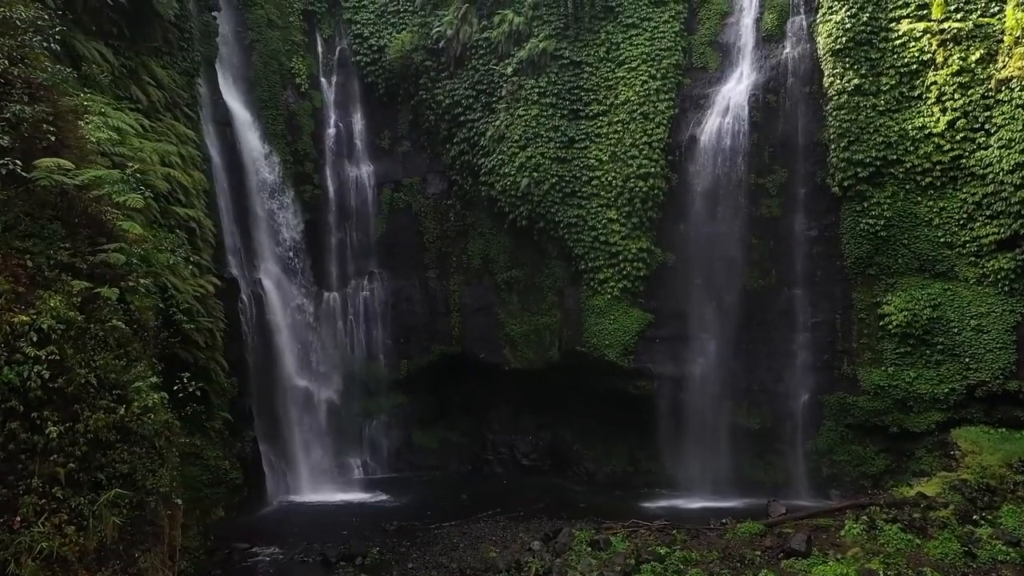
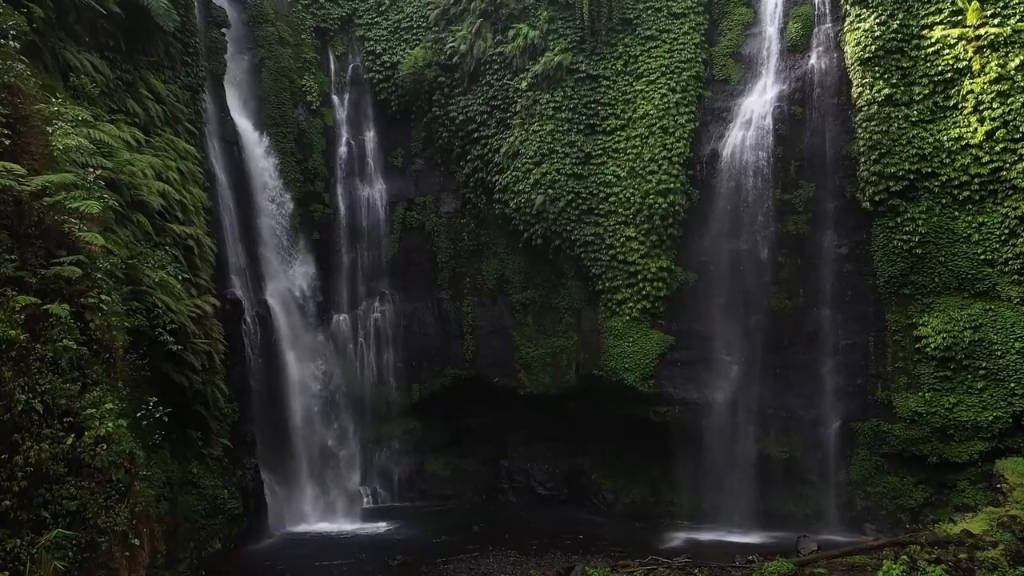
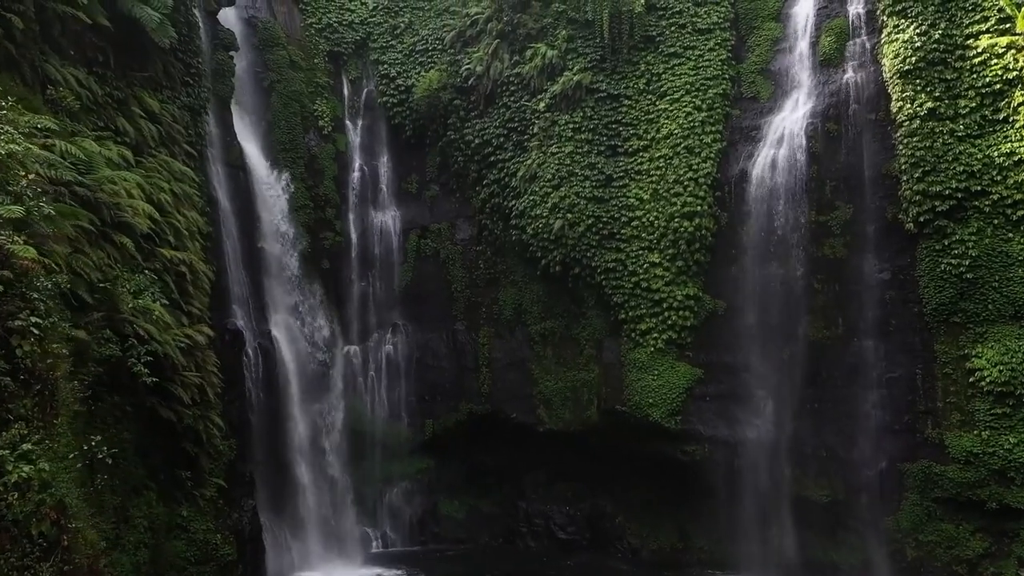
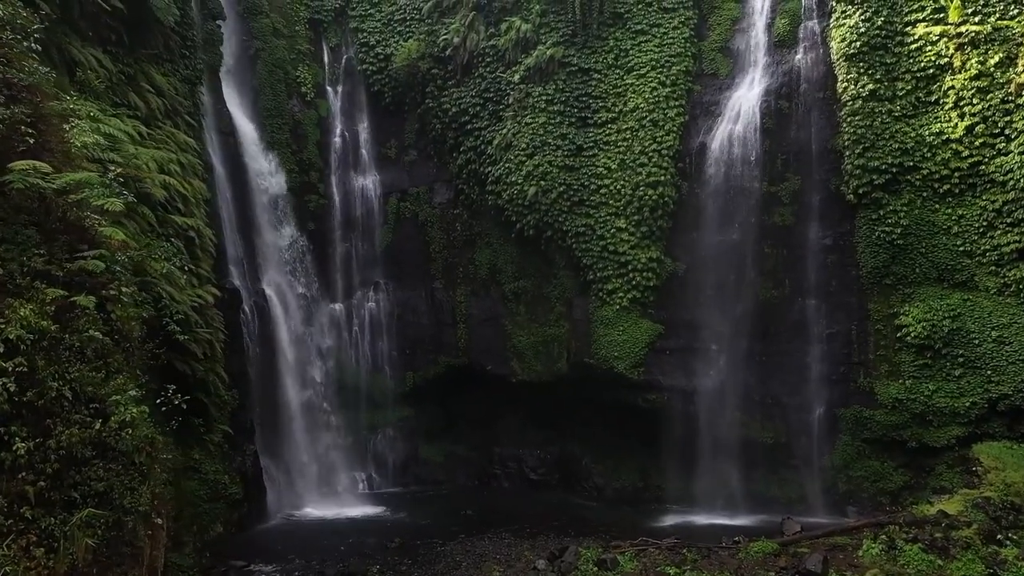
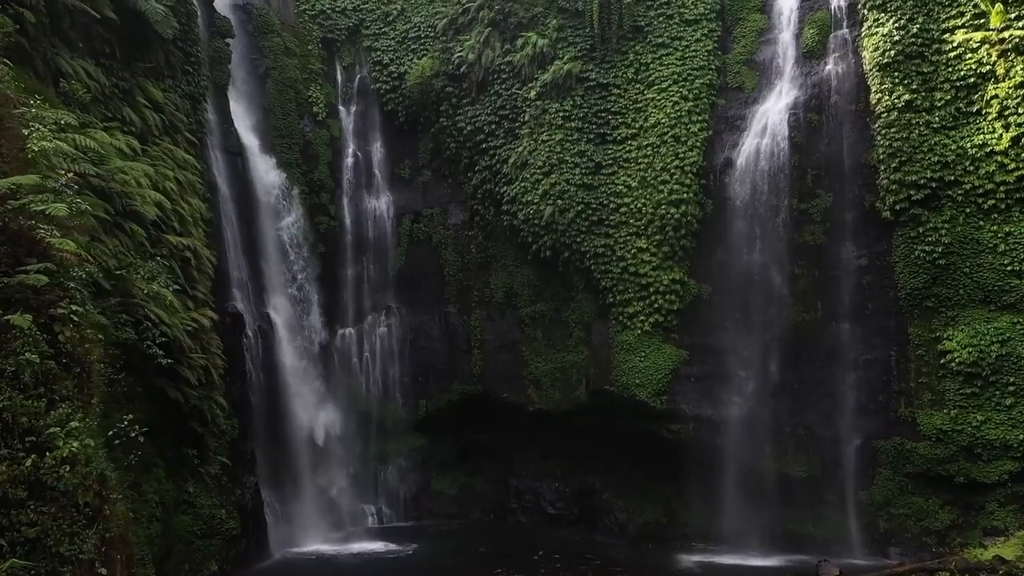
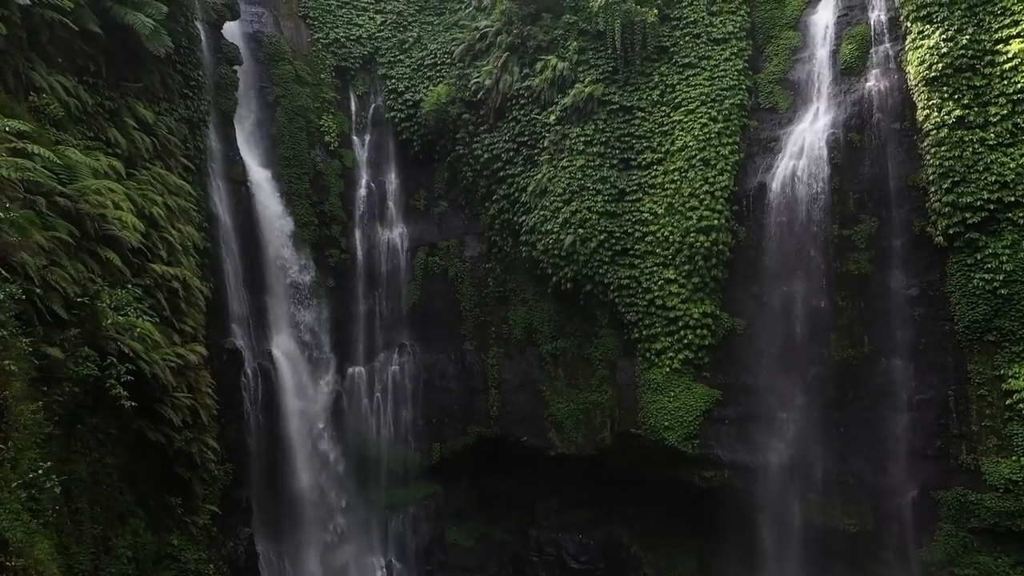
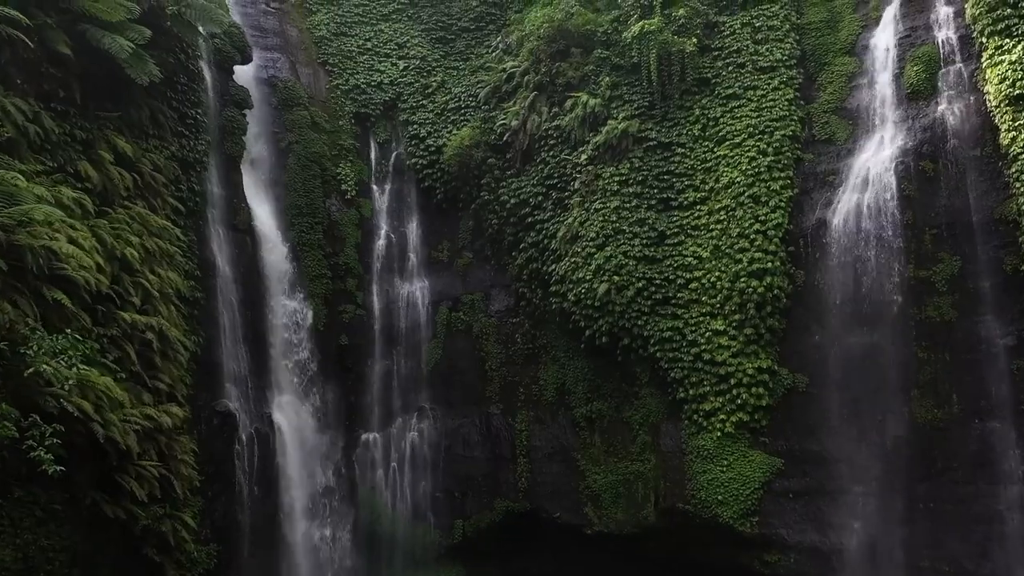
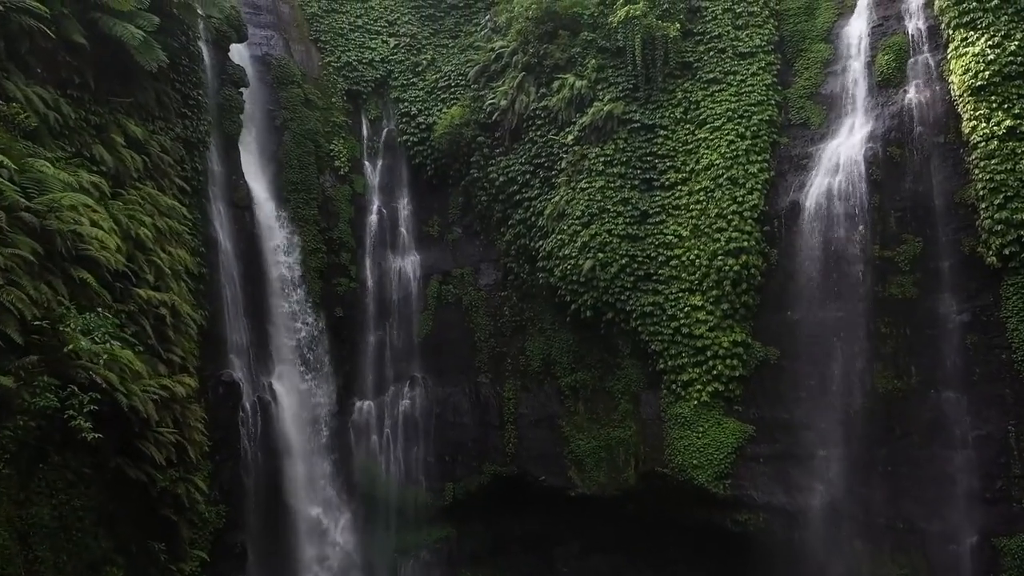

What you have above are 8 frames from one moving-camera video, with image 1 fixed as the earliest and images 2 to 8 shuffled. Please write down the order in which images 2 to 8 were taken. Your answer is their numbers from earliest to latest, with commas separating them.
4, 2, 5, 3, 6, 8, 7
